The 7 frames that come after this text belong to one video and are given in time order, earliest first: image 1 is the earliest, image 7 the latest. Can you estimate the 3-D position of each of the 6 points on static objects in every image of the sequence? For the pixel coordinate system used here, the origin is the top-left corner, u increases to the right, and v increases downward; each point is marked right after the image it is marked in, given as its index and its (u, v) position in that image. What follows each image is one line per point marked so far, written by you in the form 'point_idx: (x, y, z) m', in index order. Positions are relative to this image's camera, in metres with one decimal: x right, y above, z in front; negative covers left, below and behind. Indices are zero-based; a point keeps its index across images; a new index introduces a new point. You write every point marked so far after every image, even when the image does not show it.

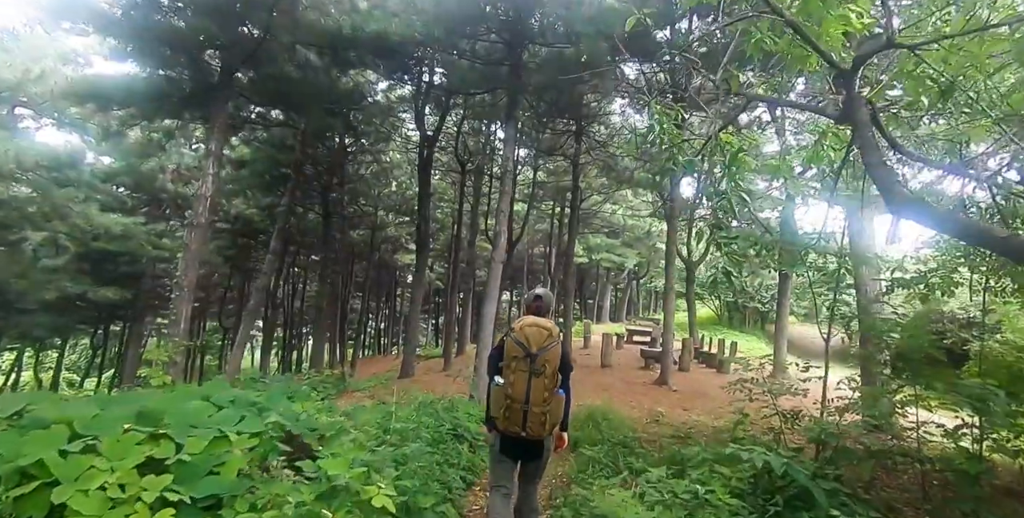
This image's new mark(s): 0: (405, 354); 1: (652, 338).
0: (-2.5, -2.3, +11.2) m
1: (+4.4, -2.5, +14.9) m
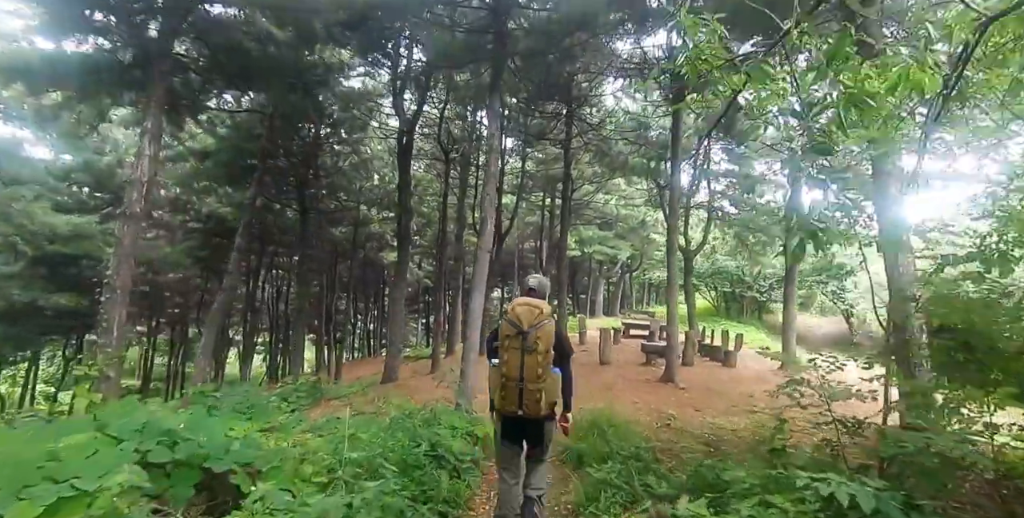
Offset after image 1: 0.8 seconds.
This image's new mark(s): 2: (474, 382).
0: (-2.7, -2.1, +10.4) m
1: (+4.1, -2.2, +14.2) m
2: (-0.6, -1.7, +6.5) m
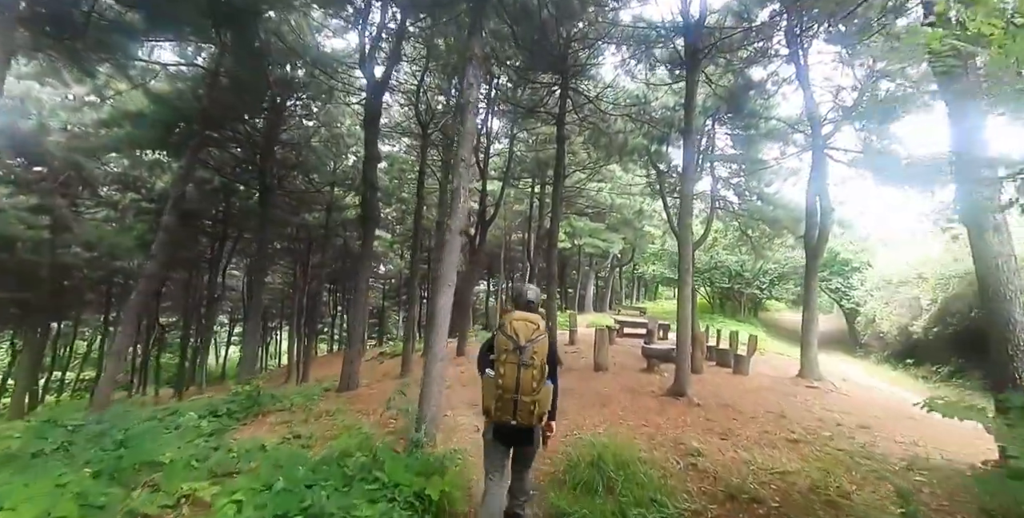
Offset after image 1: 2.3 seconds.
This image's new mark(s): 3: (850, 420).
0: (-3.0, -1.9, +8.9) m
1: (+3.7, -2.0, +12.8) m
2: (-0.8, -1.5, +5.0) m
3: (+4.4, -2.1, +6.1) m
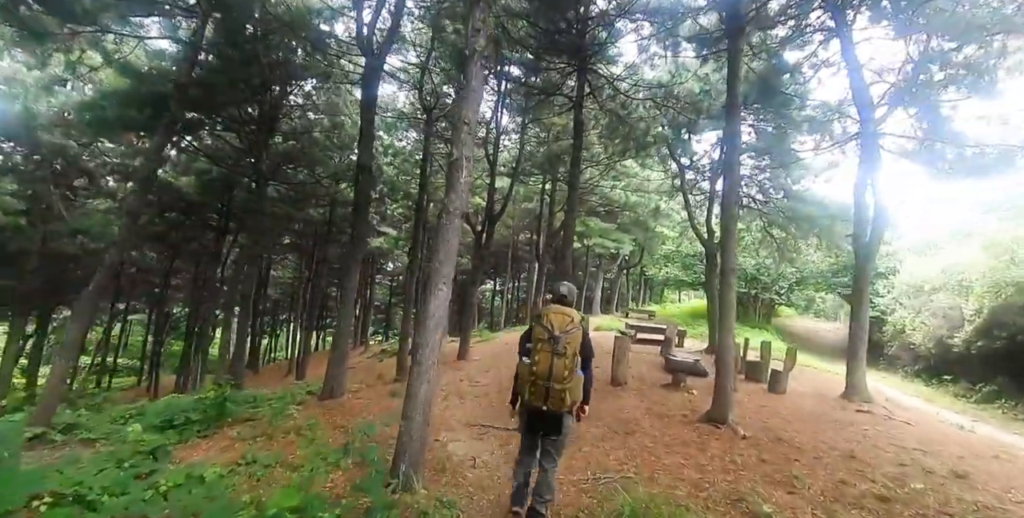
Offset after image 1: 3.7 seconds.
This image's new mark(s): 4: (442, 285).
0: (-2.9, -1.7, +7.8) m
1: (+3.8, -2.0, +11.7) m
2: (-0.7, -1.4, +3.9) m
3: (+4.5, -2.2, +5.0) m
4: (-0.6, -0.2, +4.1) m
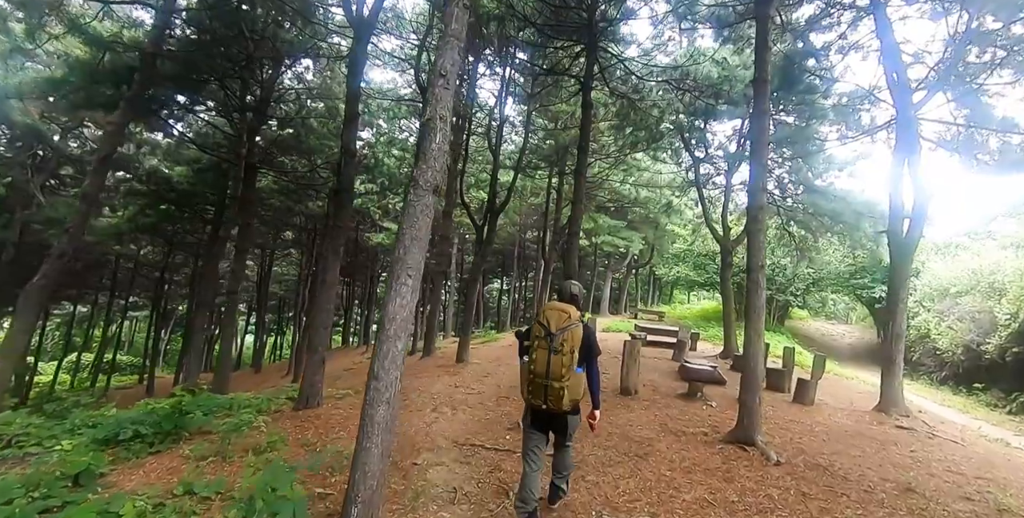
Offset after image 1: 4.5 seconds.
0: (-3.0, -1.6, +7.1) m
1: (+3.9, -1.9, +10.9) m
2: (-0.8, -1.3, +3.2) m
3: (+4.4, -2.1, +4.2) m
4: (-0.7, -0.1, +3.3) m
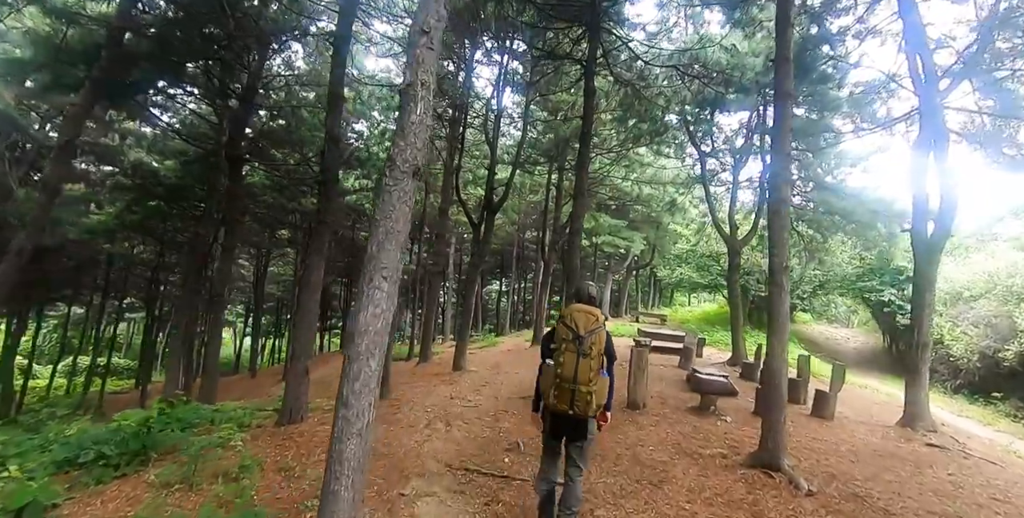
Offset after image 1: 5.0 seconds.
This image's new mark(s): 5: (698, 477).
0: (-3.0, -1.7, +6.6) m
1: (+3.9, -2.0, +10.4) m
2: (-0.8, -1.4, +2.7) m
3: (+4.4, -2.2, +3.7) m
4: (-0.7, -0.2, +2.9) m
5: (+1.7, -2.0, +4.4) m
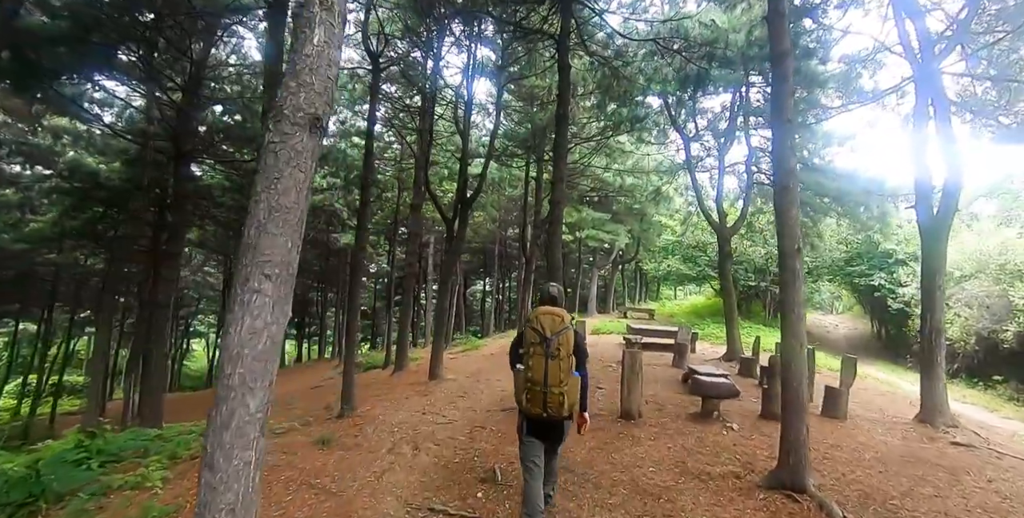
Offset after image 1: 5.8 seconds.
0: (-3.3, -1.7, +5.7) m
1: (+3.5, -1.8, +9.7) m
2: (-1.0, -1.3, +1.9) m
3: (+4.2, -2.0, +3.0) m
4: (-0.9, -0.1, +2.0) m
5: (+1.5, -1.9, +3.6) m
